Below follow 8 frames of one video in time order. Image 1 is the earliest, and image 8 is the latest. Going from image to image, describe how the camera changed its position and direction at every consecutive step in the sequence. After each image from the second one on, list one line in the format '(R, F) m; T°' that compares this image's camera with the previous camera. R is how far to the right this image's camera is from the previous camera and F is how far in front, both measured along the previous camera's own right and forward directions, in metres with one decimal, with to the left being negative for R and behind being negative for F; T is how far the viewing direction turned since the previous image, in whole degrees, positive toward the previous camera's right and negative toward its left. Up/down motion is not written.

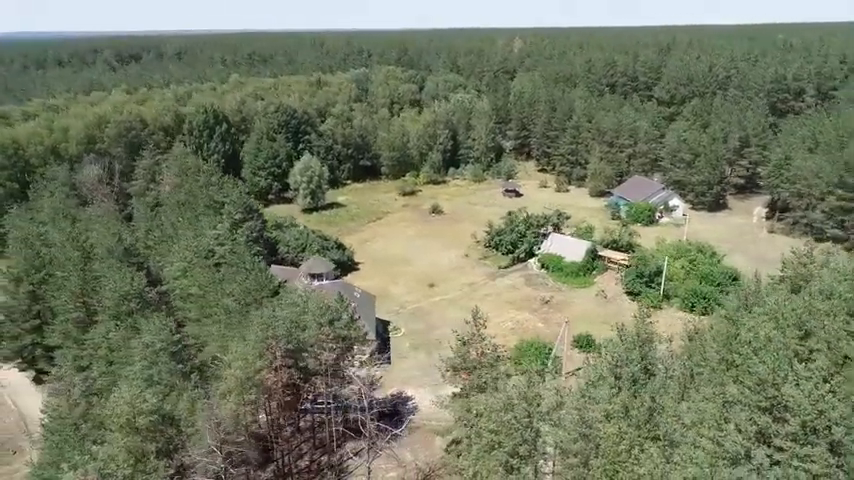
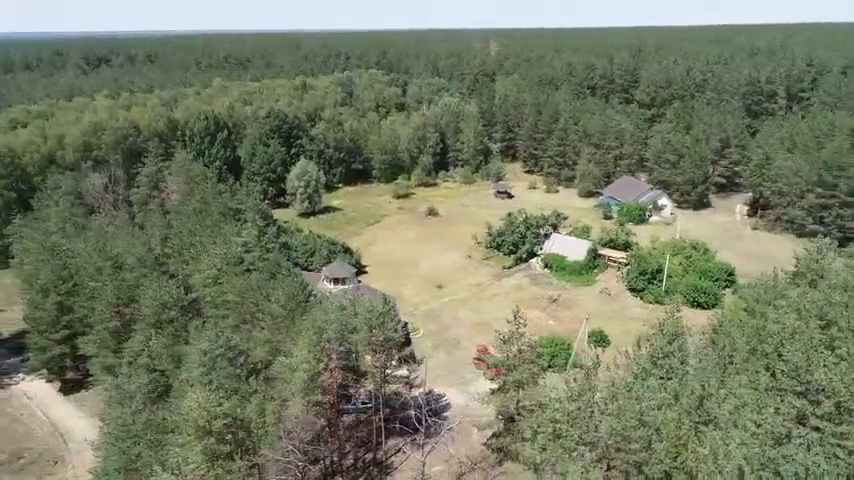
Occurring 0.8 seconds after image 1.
(-2.8, -1.0) m; +3°
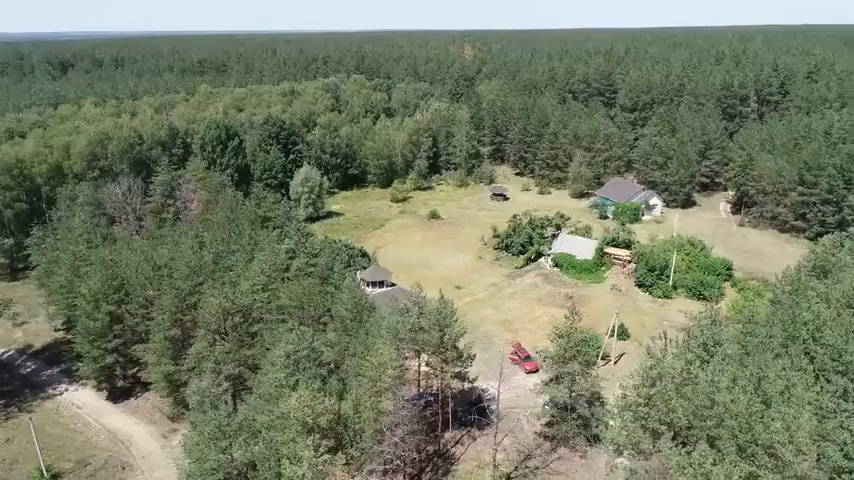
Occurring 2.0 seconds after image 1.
(-4.0, -1.4) m; +4°
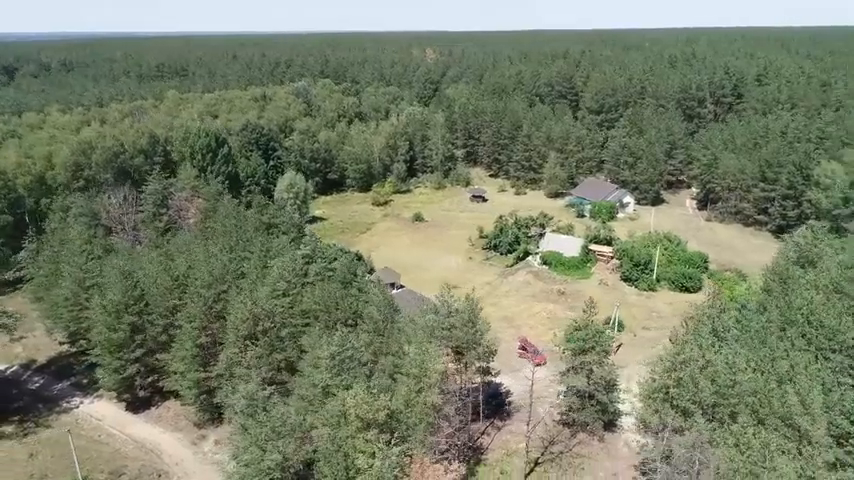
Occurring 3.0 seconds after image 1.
(-3.2, -1.2) m; +5°
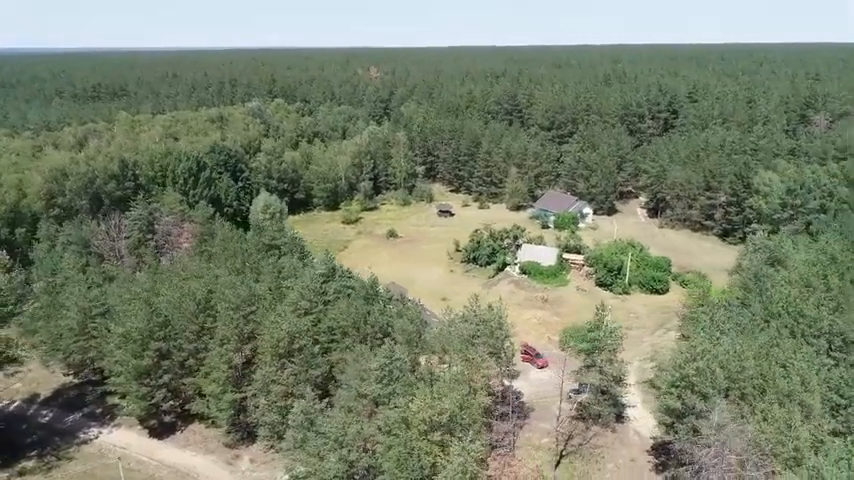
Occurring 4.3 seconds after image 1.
(-4.5, -1.7) m; +7°
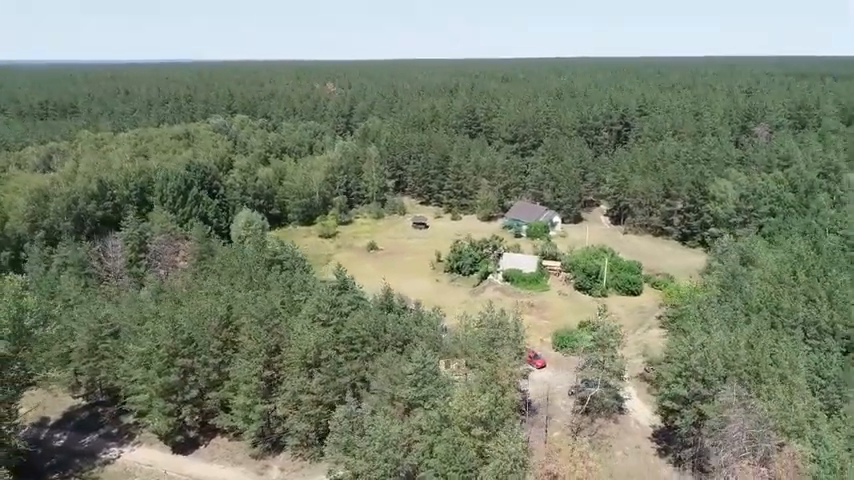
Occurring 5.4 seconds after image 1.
(-3.6, -1.7) m; +5°
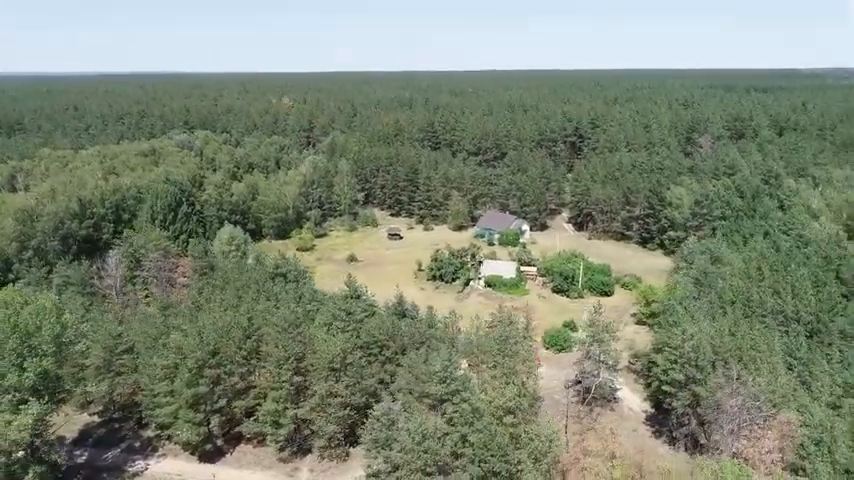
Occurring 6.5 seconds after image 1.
(-3.8, -2.2) m; +5°
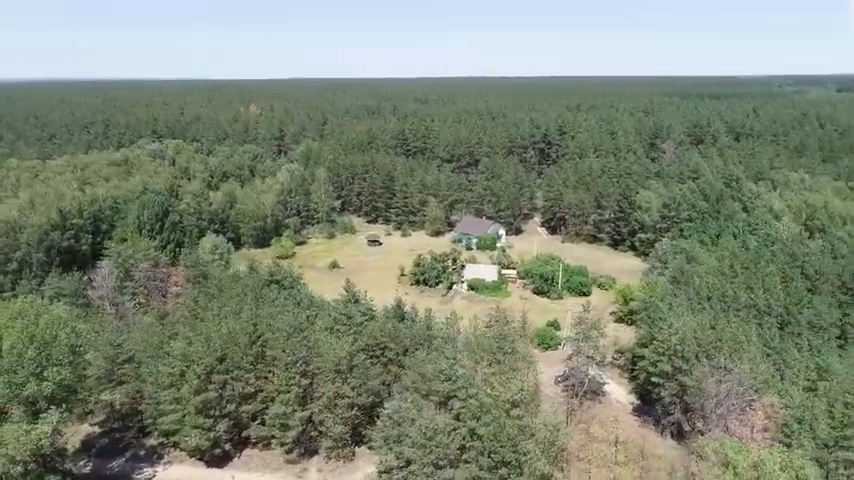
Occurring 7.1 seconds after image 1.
(-2.1, -1.3) m; +4°
